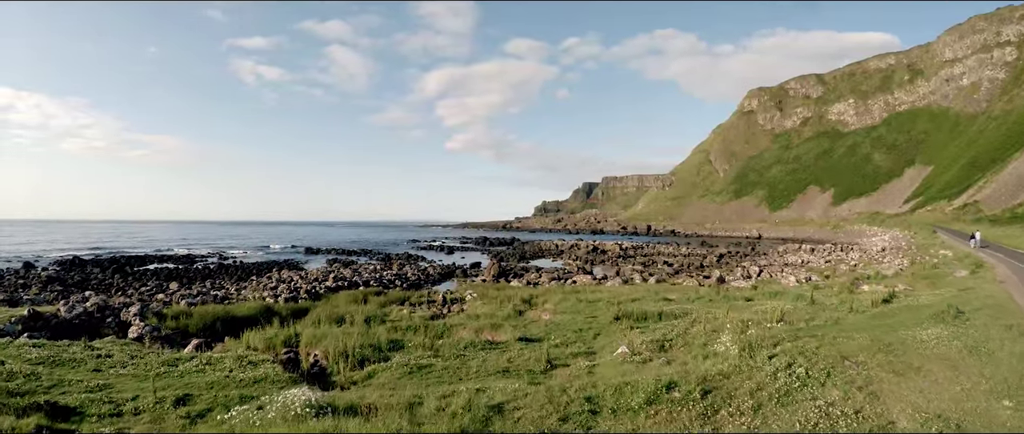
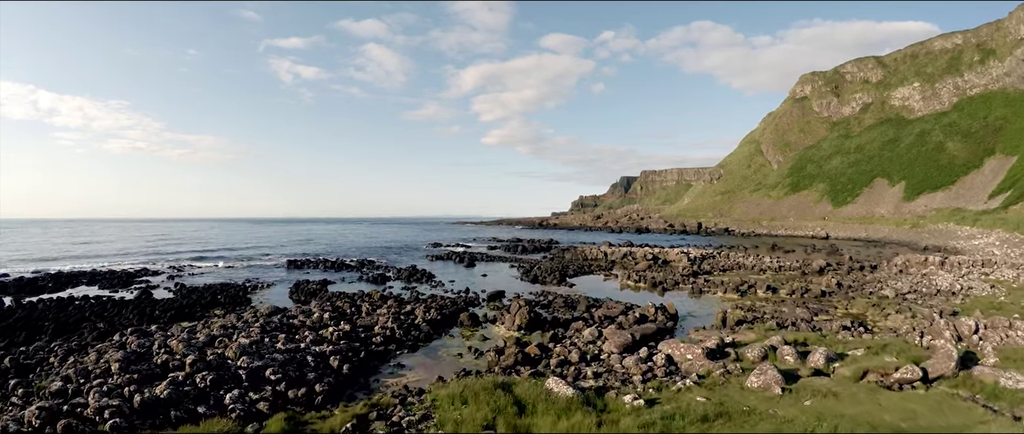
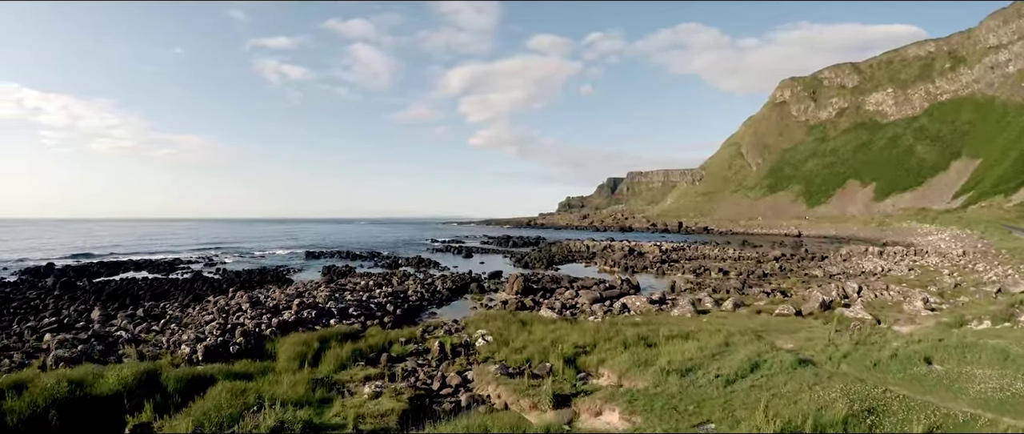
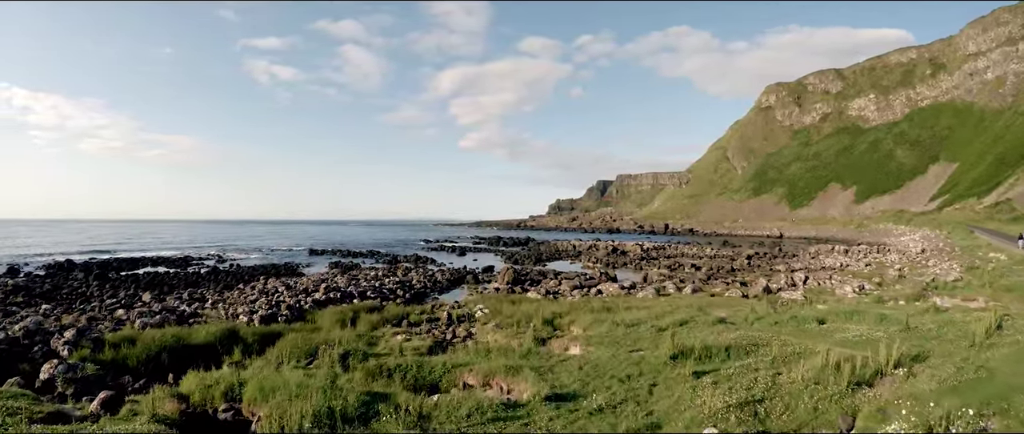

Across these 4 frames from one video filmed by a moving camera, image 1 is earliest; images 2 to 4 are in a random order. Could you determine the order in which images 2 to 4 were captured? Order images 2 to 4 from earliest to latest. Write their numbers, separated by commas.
4, 3, 2
